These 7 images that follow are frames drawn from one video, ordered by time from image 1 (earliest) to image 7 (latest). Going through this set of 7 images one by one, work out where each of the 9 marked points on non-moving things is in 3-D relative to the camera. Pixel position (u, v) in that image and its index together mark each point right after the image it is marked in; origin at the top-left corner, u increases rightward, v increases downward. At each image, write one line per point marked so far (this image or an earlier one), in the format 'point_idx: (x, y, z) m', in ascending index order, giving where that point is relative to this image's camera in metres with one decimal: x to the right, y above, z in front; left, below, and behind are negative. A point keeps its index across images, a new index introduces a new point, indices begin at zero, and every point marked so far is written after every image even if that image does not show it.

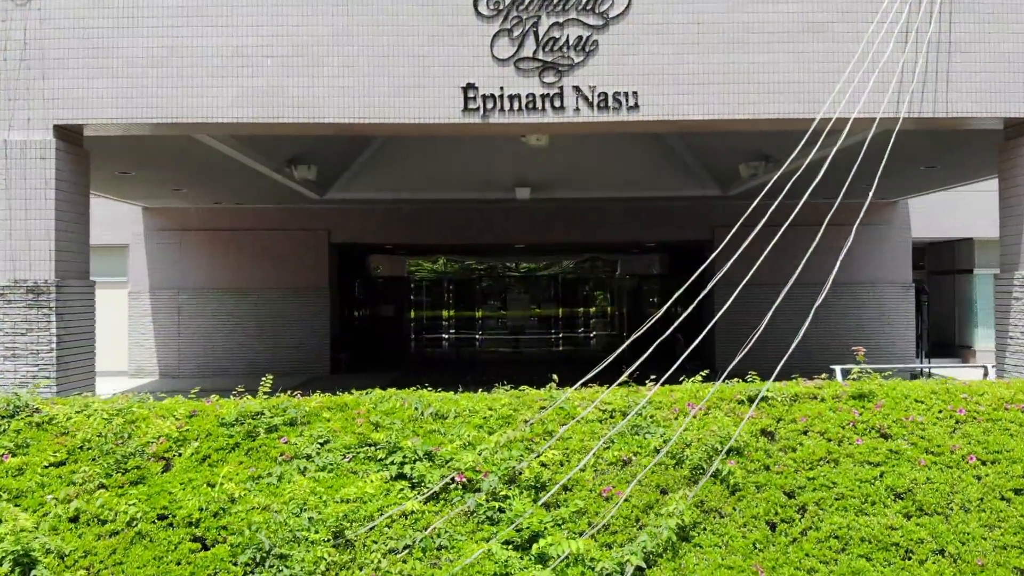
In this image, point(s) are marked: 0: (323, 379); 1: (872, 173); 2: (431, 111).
0: (-4.1, -2.0, +15.6) m
1: (+6.5, +2.1, +13.0) m
2: (-0.8, +1.8, +7.2) m
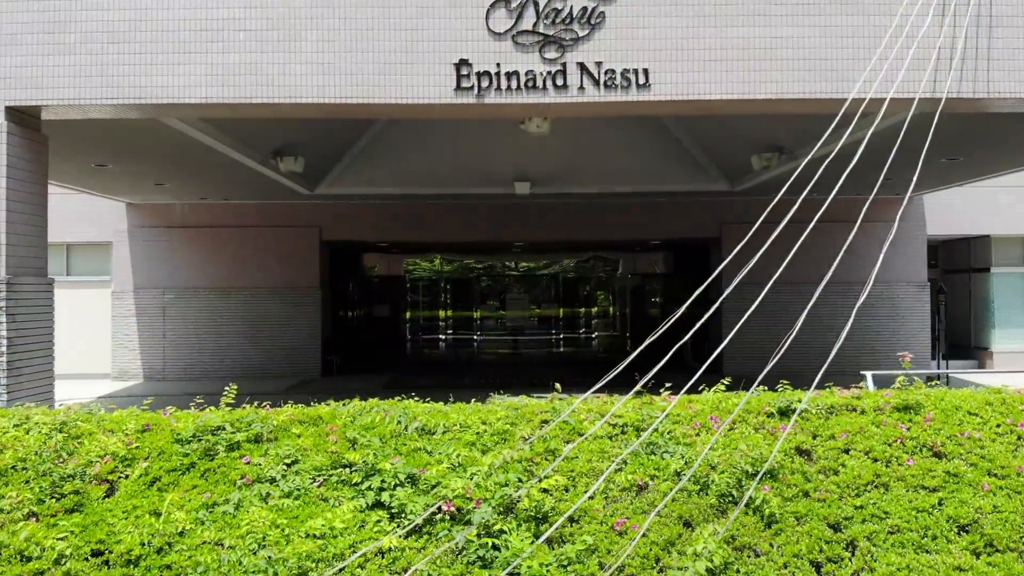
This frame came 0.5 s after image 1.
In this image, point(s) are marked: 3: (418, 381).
0: (-4.1, -2.0, +14.9) m
1: (+6.5, +2.1, +12.3) m
2: (-0.8, +1.8, +6.5) m
3: (-2.0, -1.9, +15.0) m
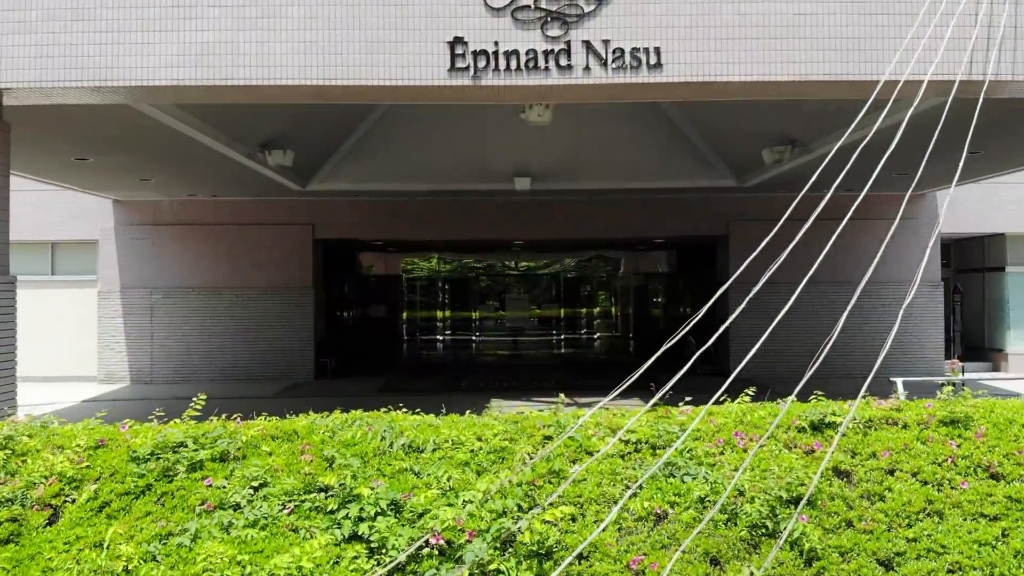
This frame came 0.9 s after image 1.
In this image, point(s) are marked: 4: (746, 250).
0: (-4.1, -2.0, +14.4) m
1: (+6.4, +2.1, +11.8) m
2: (-0.8, +1.8, +6.0) m
3: (-2.0, -1.9, +14.5) m
4: (+4.8, +0.8, +14.9) m
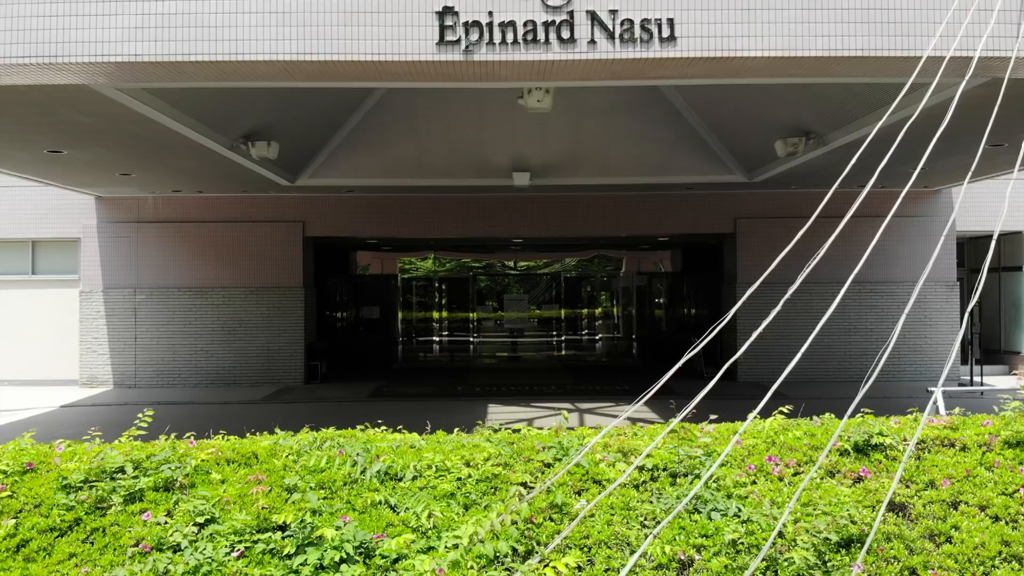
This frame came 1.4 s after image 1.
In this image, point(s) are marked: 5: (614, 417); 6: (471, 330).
0: (-4.2, -2.0, +13.8) m
1: (+6.4, +2.1, +11.2) m
2: (-0.9, +1.8, +5.4) m
3: (-2.0, -1.9, +13.9) m
4: (+4.8, +0.8, +14.4) m
5: (+1.5, -1.9, +10.7) m
6: (-1.1, -1.1, +19.5) m
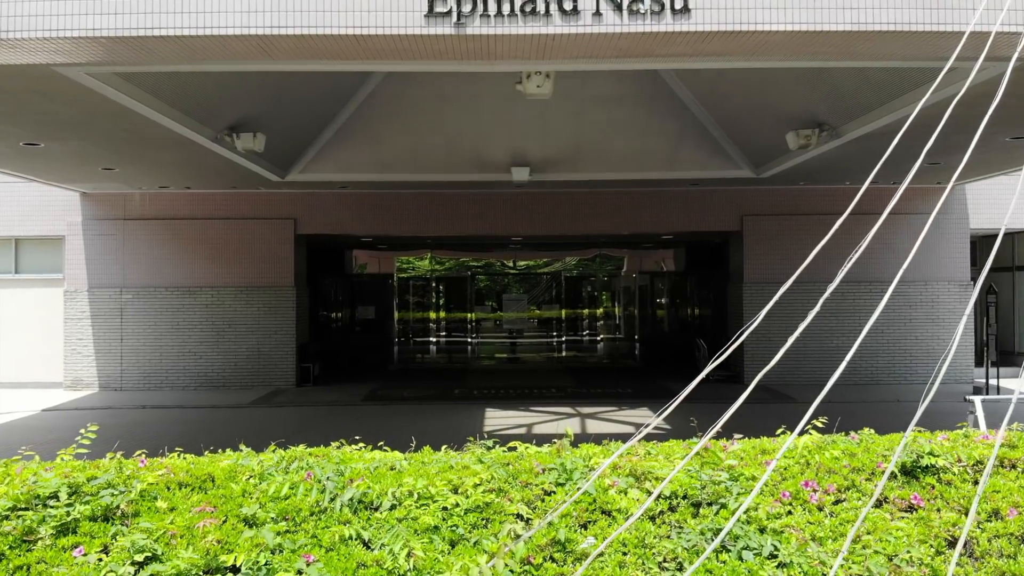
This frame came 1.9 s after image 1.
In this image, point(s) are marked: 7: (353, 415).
0: (-4.2, -1.9, +13.4) m
1: (+6.4, +2.1, +10.7) m
2: (-0.9, +1.8, +4.9) m
3: (-2.0, -1.9, +13.4) m
4: (+4.8, +0.8, +13.9) m
5: (+1.5, -1.9, +10.2) m
6: (-1.1, -1.1, +19.0) m
7: (-2.5, -2.0, +11.3) m
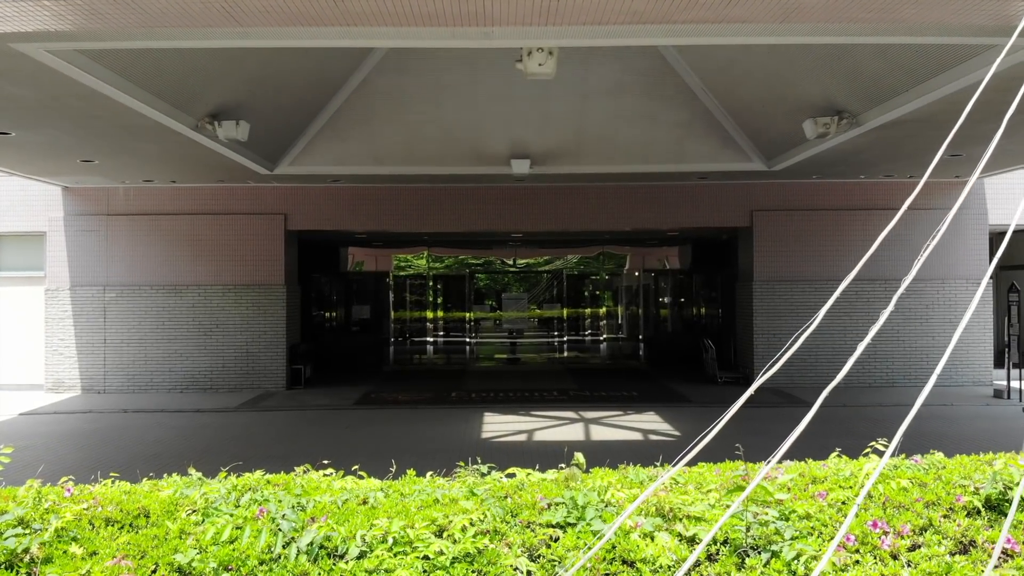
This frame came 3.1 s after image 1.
0: (-4.2, -1.9, +12.8) m
1: (+6.4, +2.1, +10.2) m
2: (-0.9, +1.9, +4.4) m
3: (-2.0, -1.9, +12.9) m
4: (+4.8, +0.8, +13.3) m
5: (+1.5, -1.9, +9.6) m
6: (-1.1, -1.1, +18.4) m
7: (-2.5, -2.0, +10.7) m
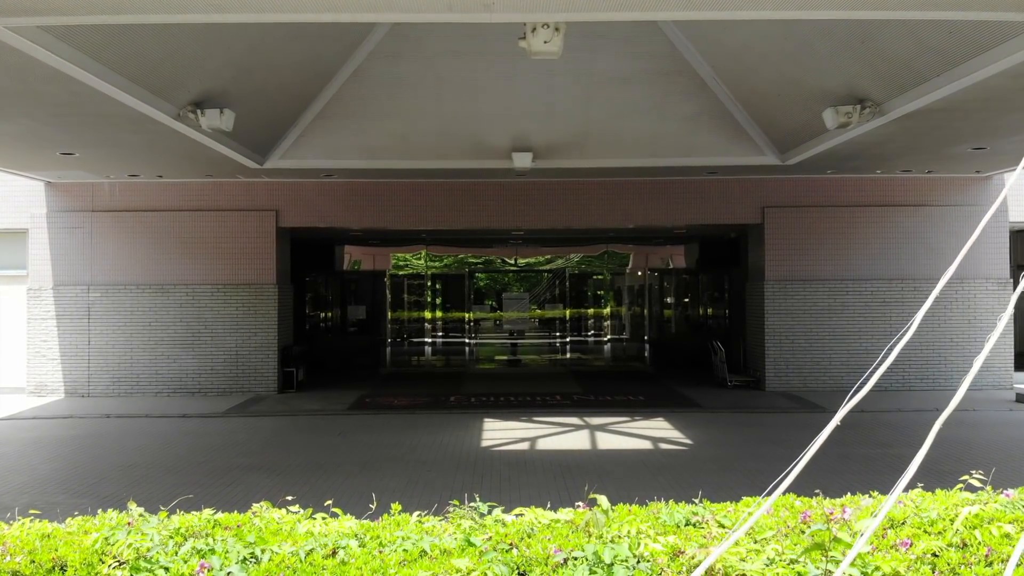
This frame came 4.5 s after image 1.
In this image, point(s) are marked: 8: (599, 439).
0: (-4.2, -1.9, +12.3) m
1: (+6.4, +2.1, +9.6) m
2: (-0.9, +1.9, +3.8) m
3: (-2.0, -1.9, +12.3) m
4: (+4.8, +0.8, +12.8) m
5: (+1.5, -1.9, +9.1) m
6: (-1.1, -1.1, +17.9) m
7: (-2.5, -2.0, +10.2) m
8: (+1.1, -1.9, +9.1) m
